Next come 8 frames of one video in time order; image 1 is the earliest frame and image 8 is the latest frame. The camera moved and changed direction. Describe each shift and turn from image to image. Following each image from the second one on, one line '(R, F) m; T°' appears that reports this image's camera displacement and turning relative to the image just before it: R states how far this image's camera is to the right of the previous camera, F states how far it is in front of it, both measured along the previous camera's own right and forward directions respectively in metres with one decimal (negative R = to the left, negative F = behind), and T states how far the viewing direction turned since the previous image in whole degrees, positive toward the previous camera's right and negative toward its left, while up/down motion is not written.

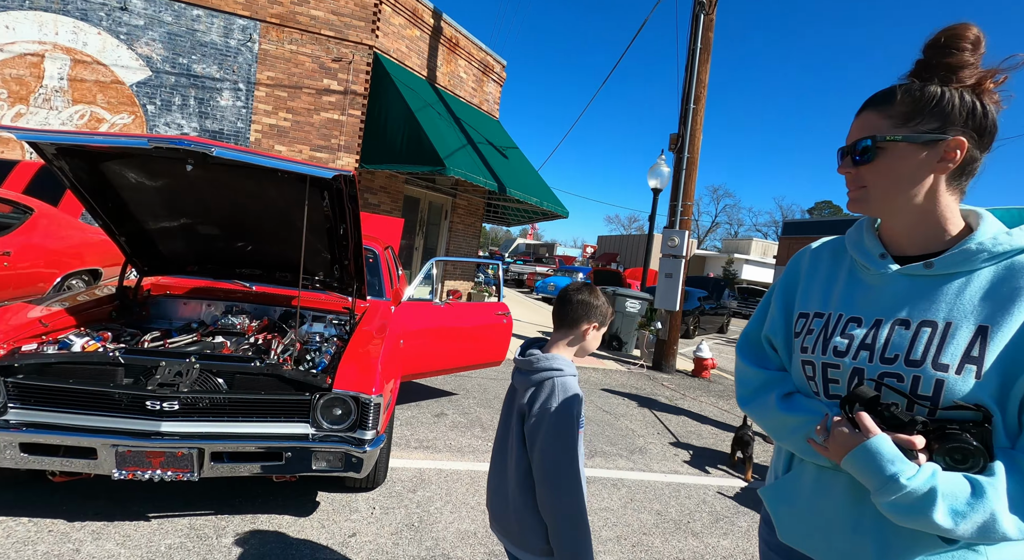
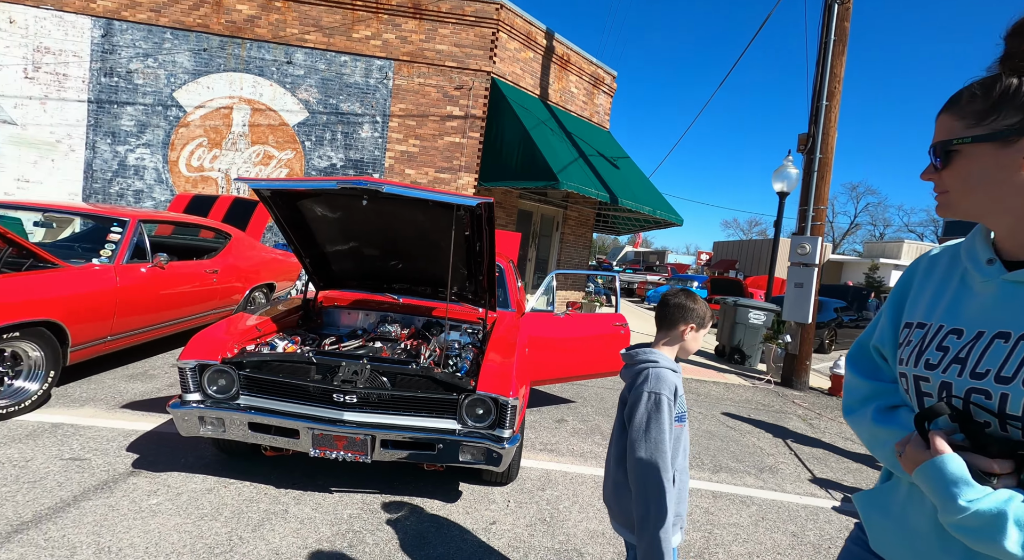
(-0.1, -0.3) m; -12°
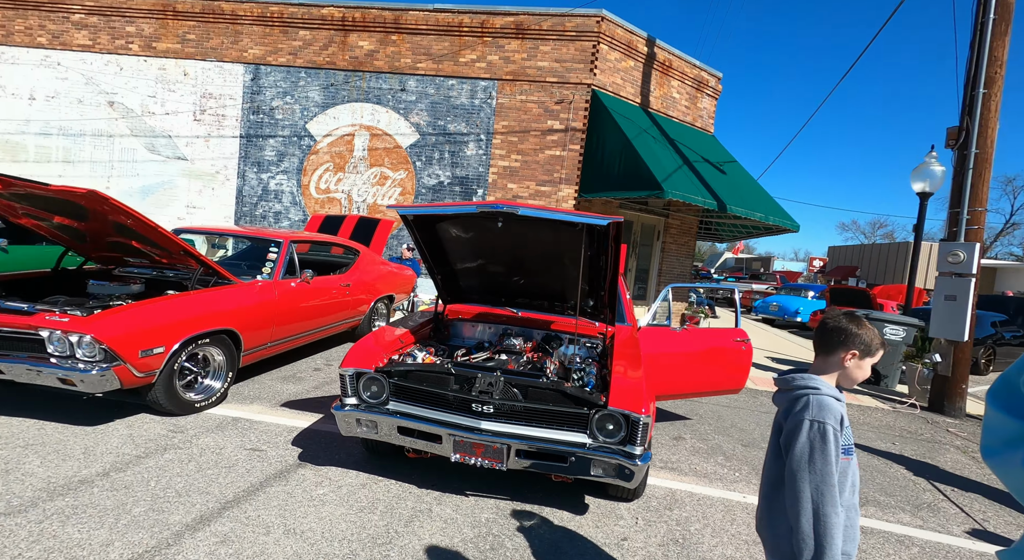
(-0.2, -0.1) m; -10°
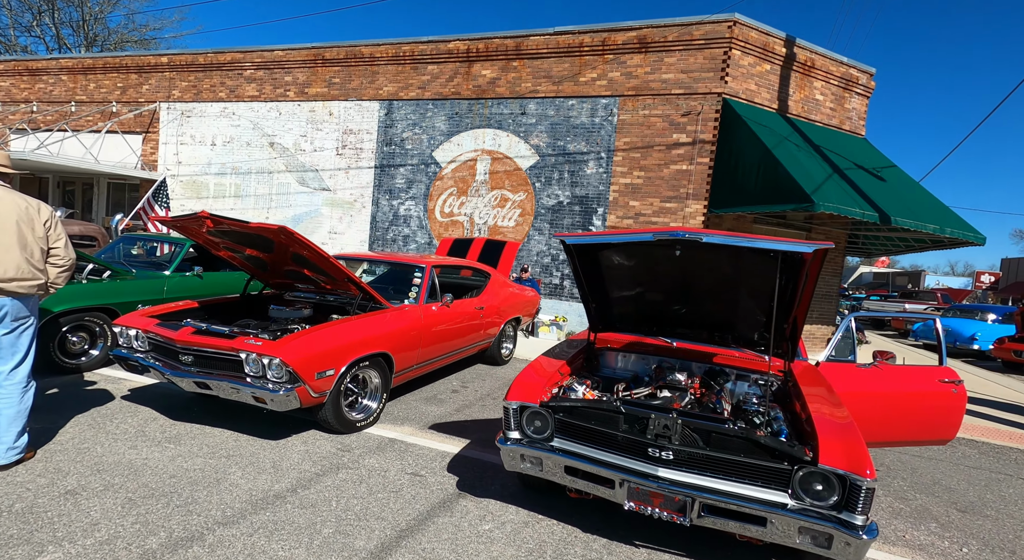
(-0.4, +0.1) m; -11°
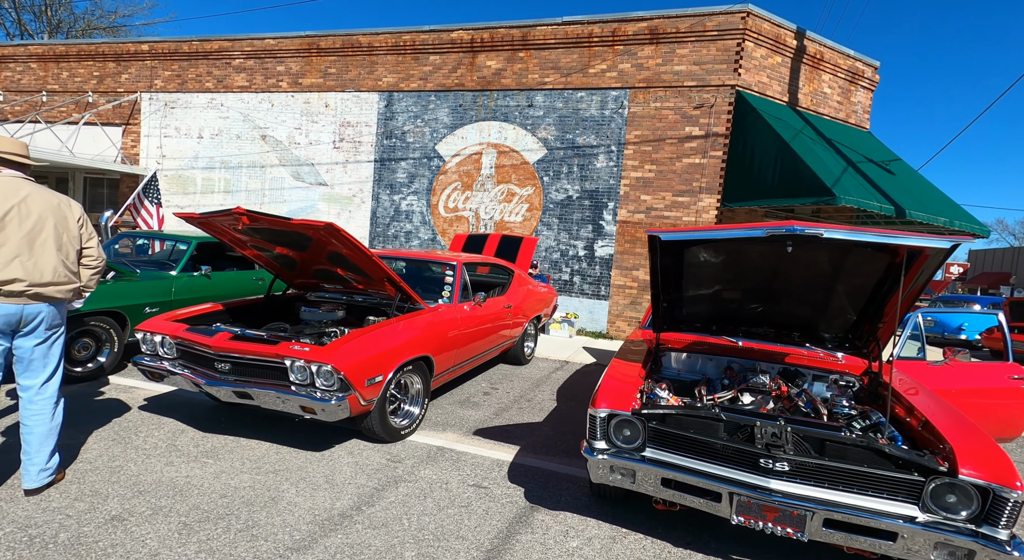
(-0.6, +0.2) m; +3°
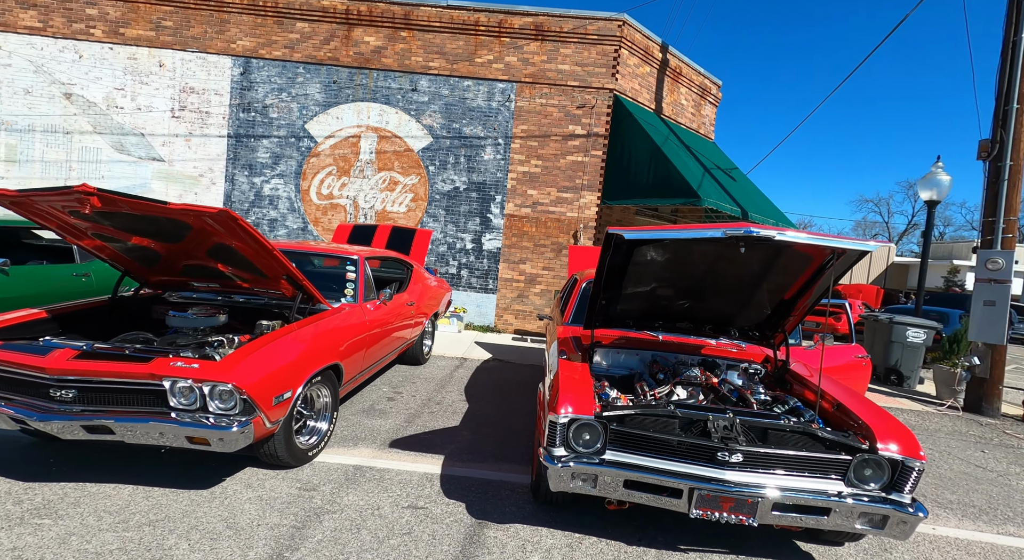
(-0.5, +0.3) m; +16°
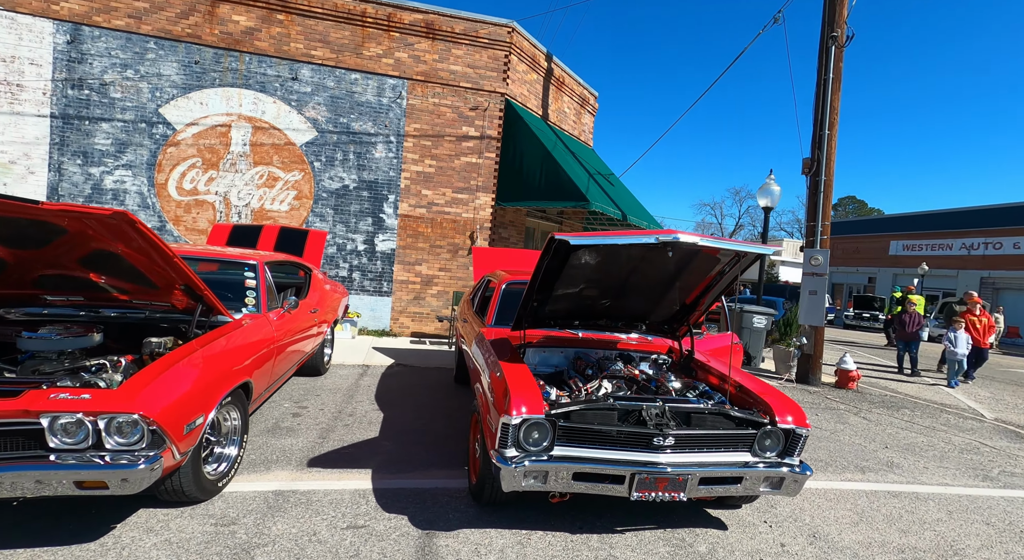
(-0.4, 0.0) m; +14°
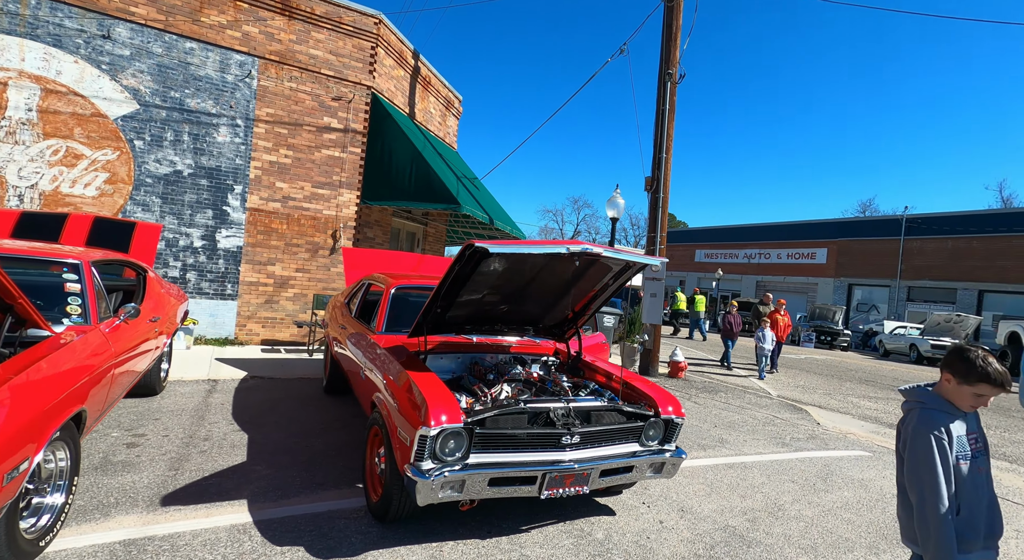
(-0.4, +0.1) m; +17°
